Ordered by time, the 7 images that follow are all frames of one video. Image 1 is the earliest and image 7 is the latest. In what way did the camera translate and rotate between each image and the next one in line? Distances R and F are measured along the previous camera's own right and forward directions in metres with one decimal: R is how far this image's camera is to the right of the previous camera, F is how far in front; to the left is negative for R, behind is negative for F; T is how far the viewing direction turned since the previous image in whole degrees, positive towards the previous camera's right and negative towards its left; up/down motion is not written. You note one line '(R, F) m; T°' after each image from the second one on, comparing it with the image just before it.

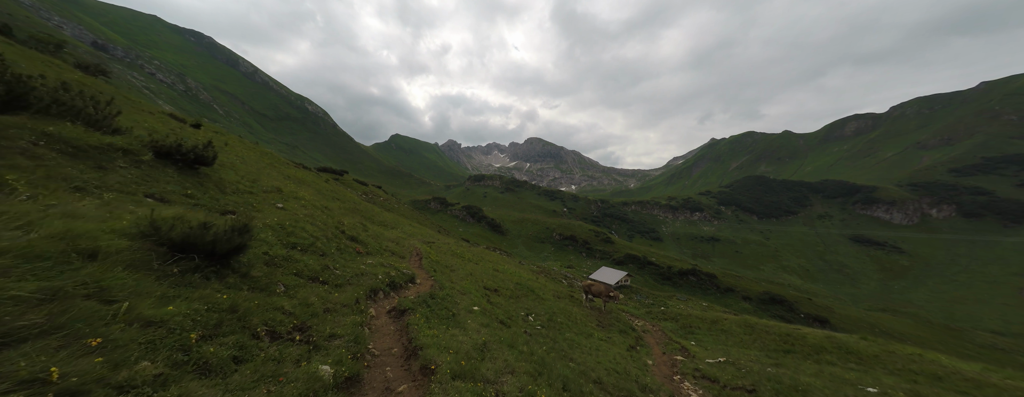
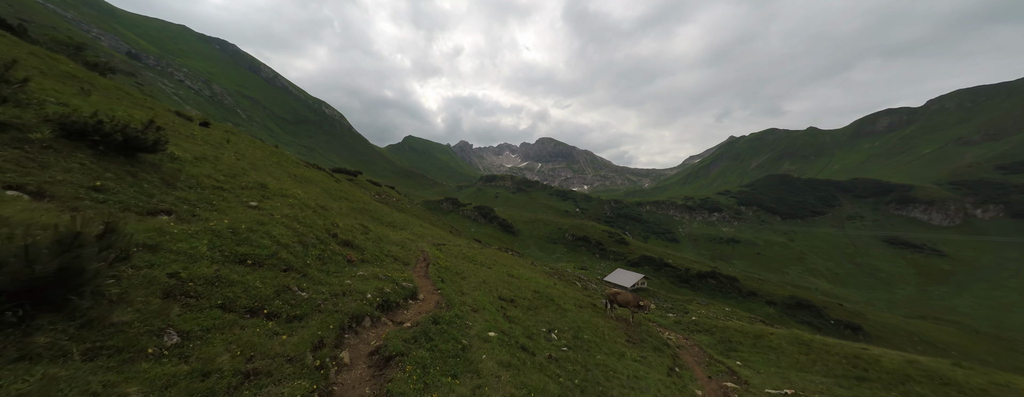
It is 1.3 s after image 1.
(-0.7, +4.0) m; -2°
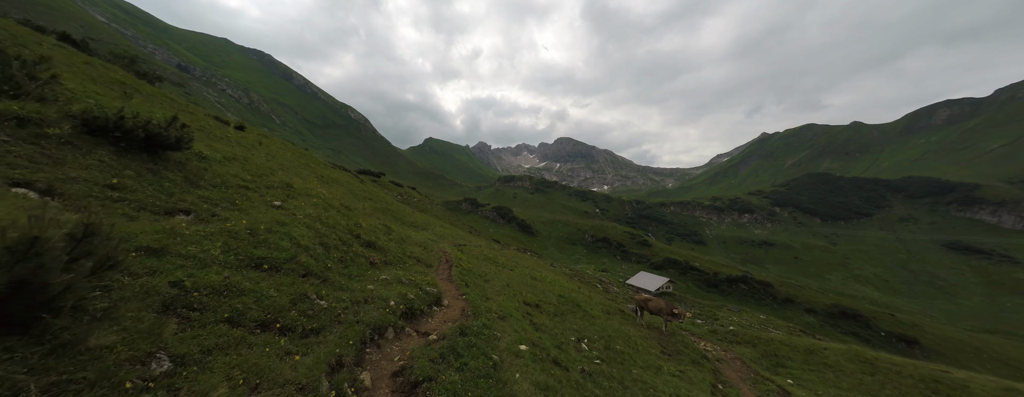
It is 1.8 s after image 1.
(-0.7, +1.3) m; -4°
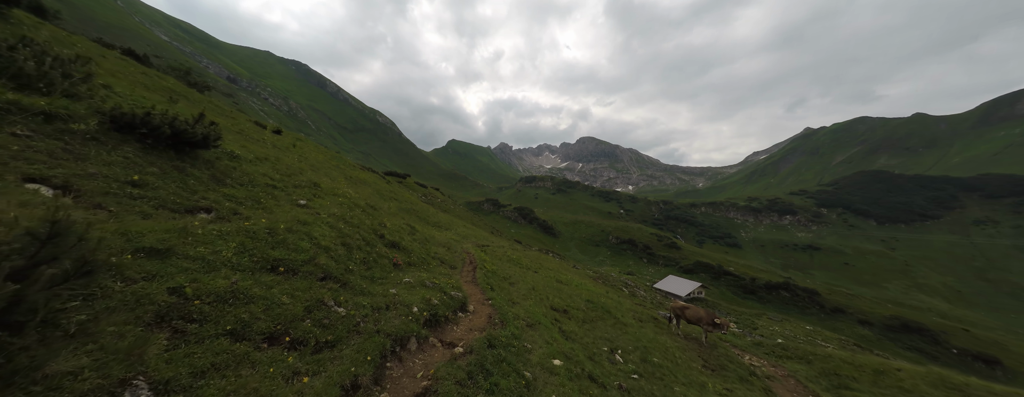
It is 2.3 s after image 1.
(-0.4, +1.2) m; -4°
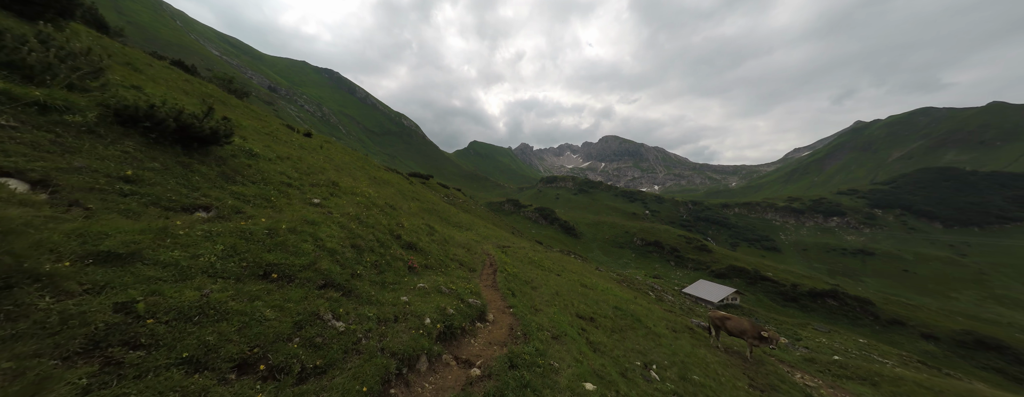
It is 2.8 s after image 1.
(-0.1, +1.4) m; -4°
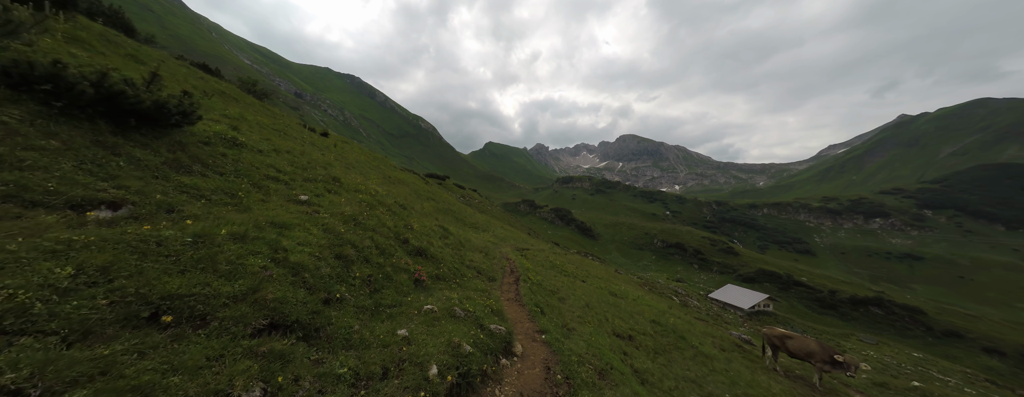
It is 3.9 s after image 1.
(-0.7, +3.2) m; -3°
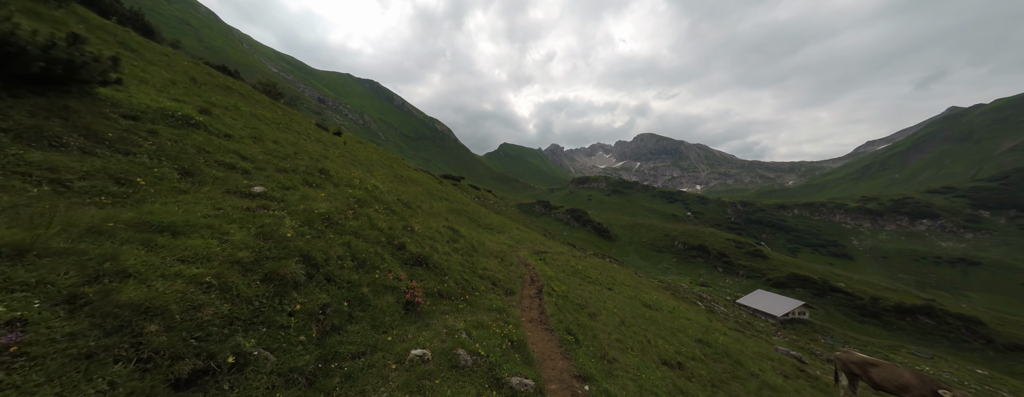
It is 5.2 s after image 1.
(-0.4, +3.6) m; -3°
